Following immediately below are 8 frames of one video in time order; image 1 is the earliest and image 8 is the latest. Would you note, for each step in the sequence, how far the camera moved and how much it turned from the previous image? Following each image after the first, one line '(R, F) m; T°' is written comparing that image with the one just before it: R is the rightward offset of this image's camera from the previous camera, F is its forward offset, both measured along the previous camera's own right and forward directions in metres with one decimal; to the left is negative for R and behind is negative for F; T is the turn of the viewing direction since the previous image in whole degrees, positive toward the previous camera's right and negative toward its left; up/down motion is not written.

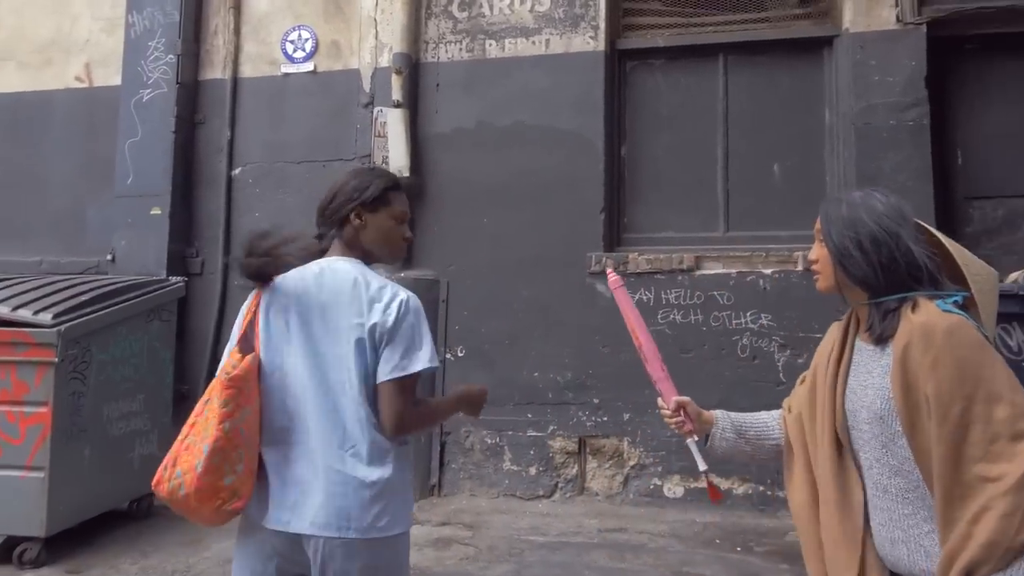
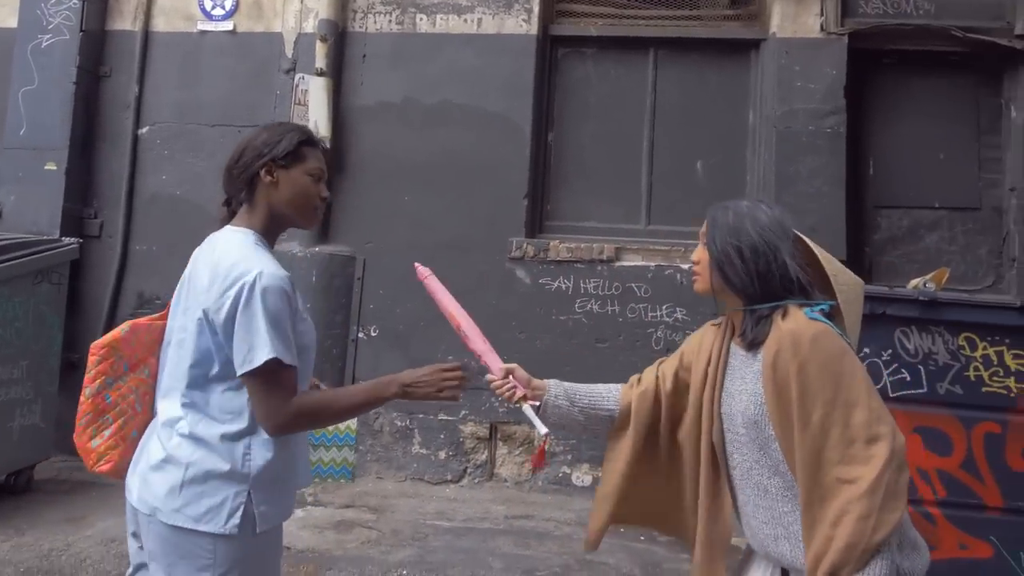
(0.0, +0.1) m; +6°
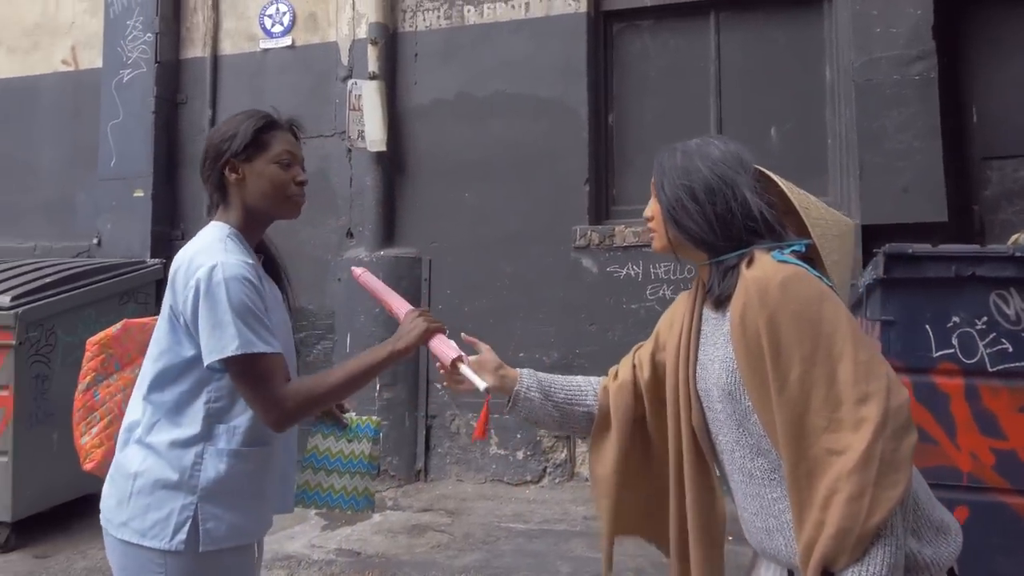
(+0.4, +0.2) m; -10°
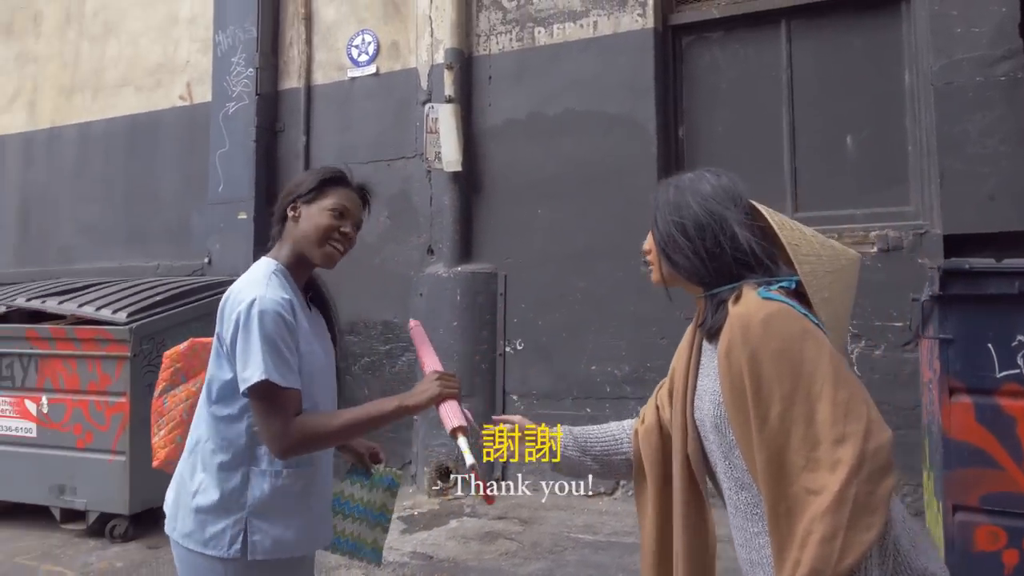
(+0.3, -0.1) m; -9°
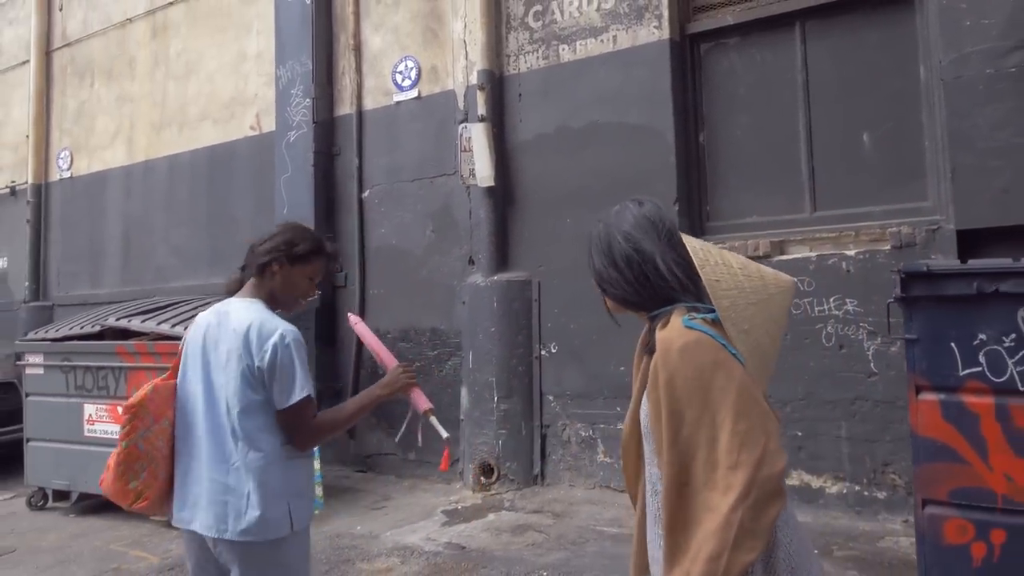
(+0.5, -0.3) m; -8°
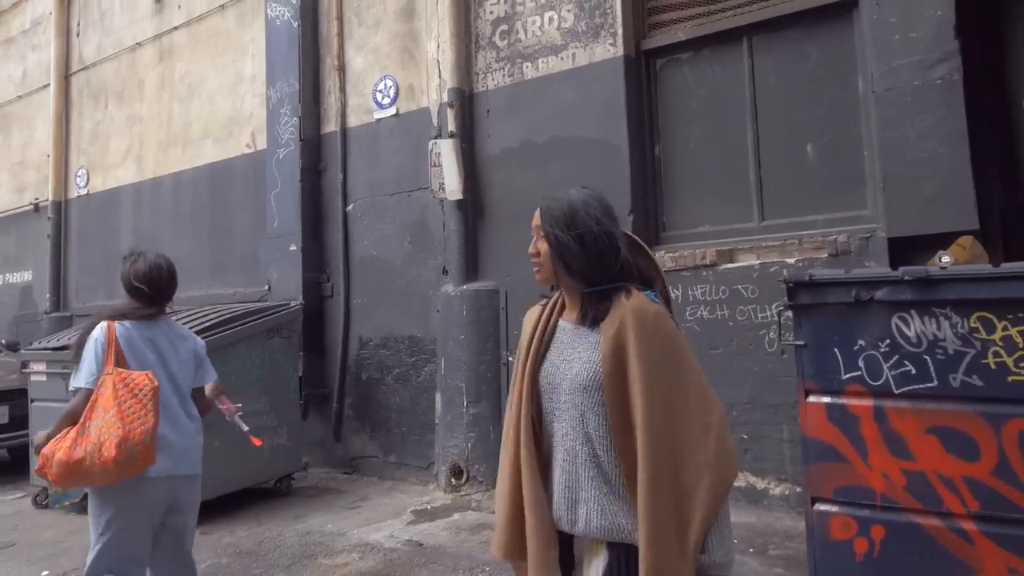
(+0.6, -0.2) m; -3°
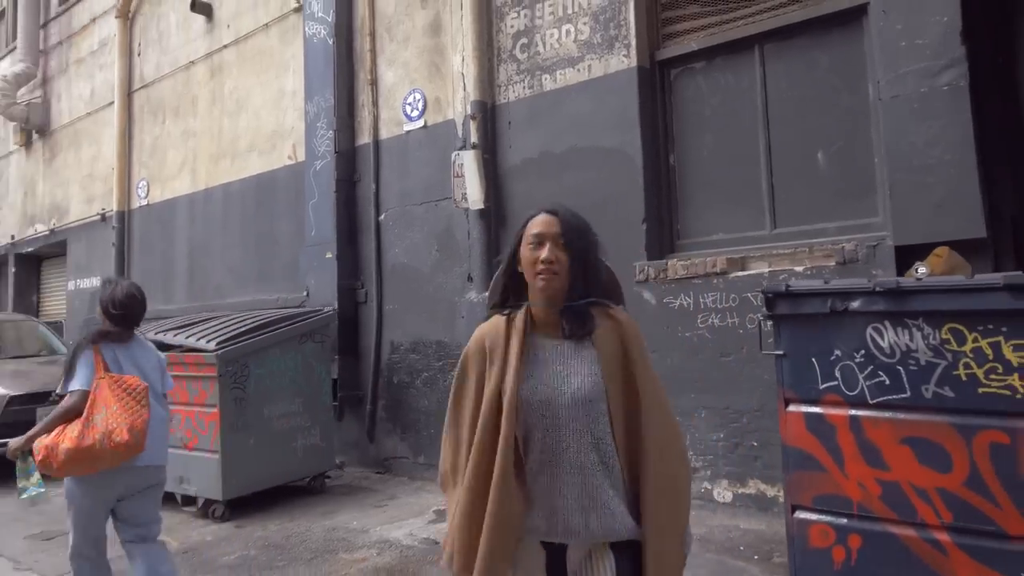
(+0.4, -0.1) m; -5°
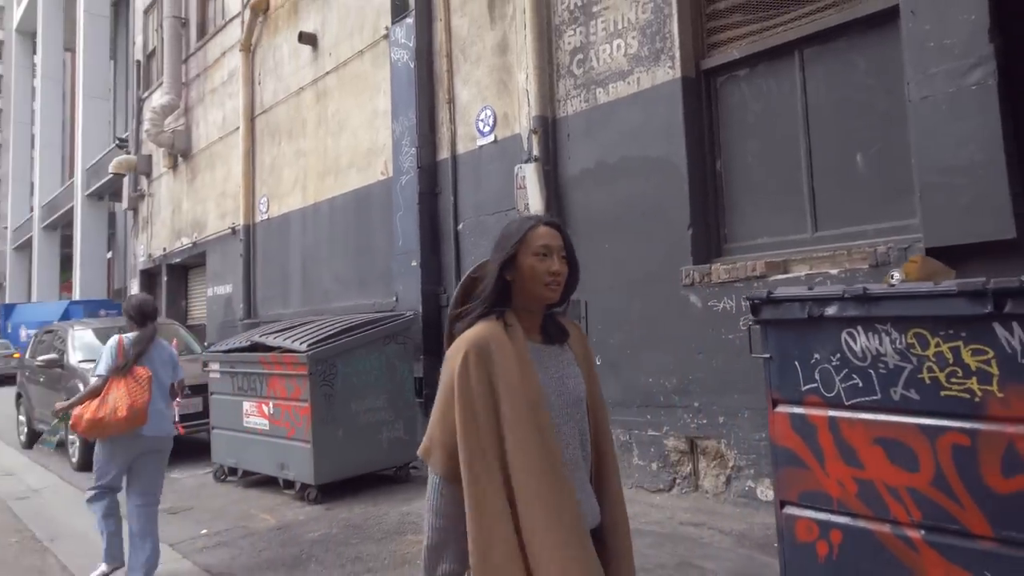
(+0.6, -0.3) m; -10°
